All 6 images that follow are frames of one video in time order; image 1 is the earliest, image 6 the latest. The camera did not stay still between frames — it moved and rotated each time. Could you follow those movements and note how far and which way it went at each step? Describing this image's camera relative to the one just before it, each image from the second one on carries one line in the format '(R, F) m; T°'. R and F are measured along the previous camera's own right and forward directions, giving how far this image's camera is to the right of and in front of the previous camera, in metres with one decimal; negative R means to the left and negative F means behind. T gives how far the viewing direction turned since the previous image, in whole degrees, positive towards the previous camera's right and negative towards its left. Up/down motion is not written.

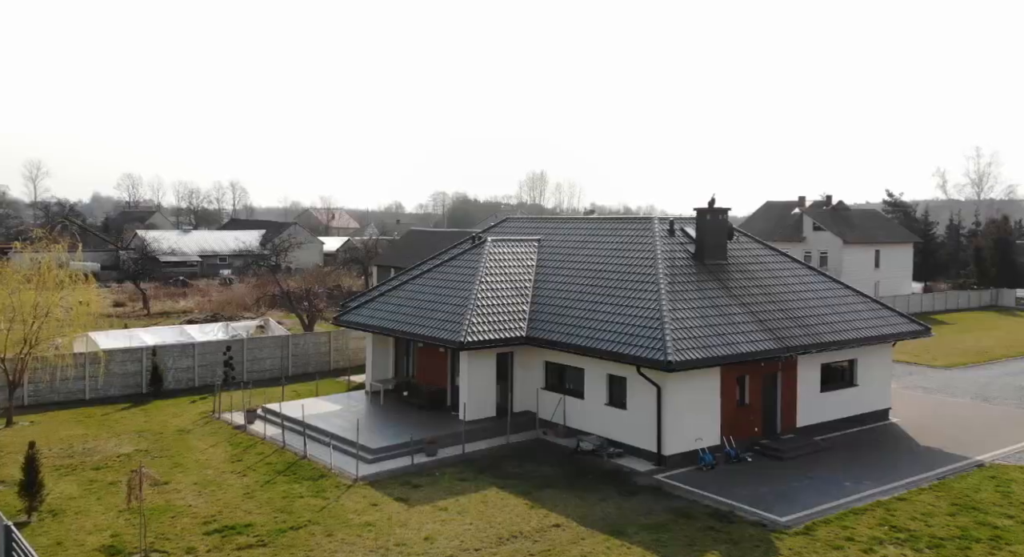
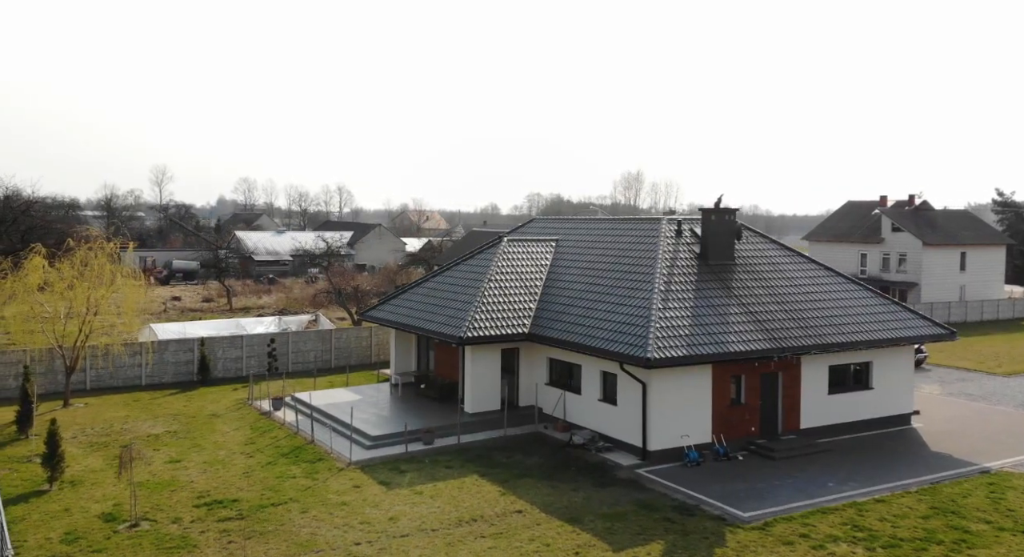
(+2.5, -0.6) m; -7°
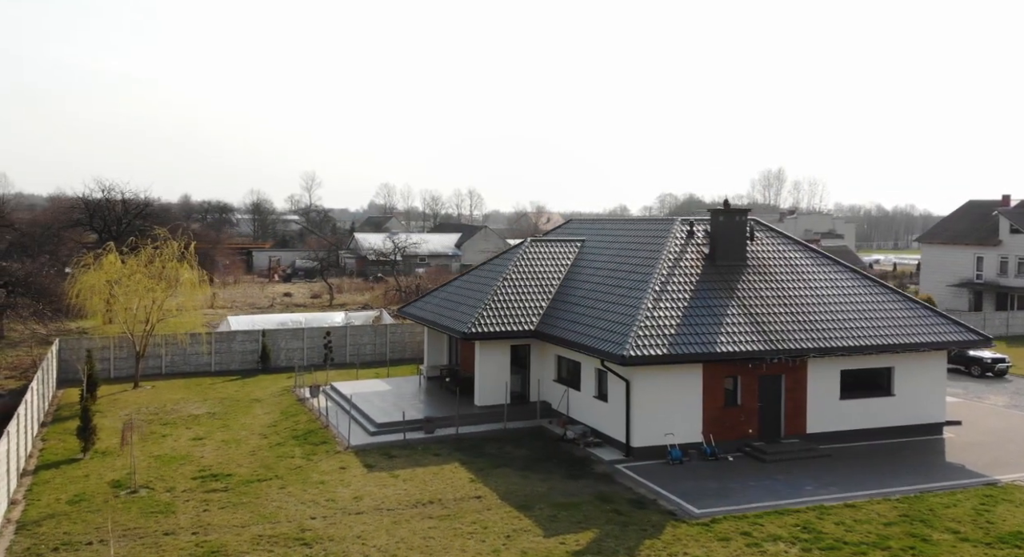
(+3.4, -0.5) m; -10°
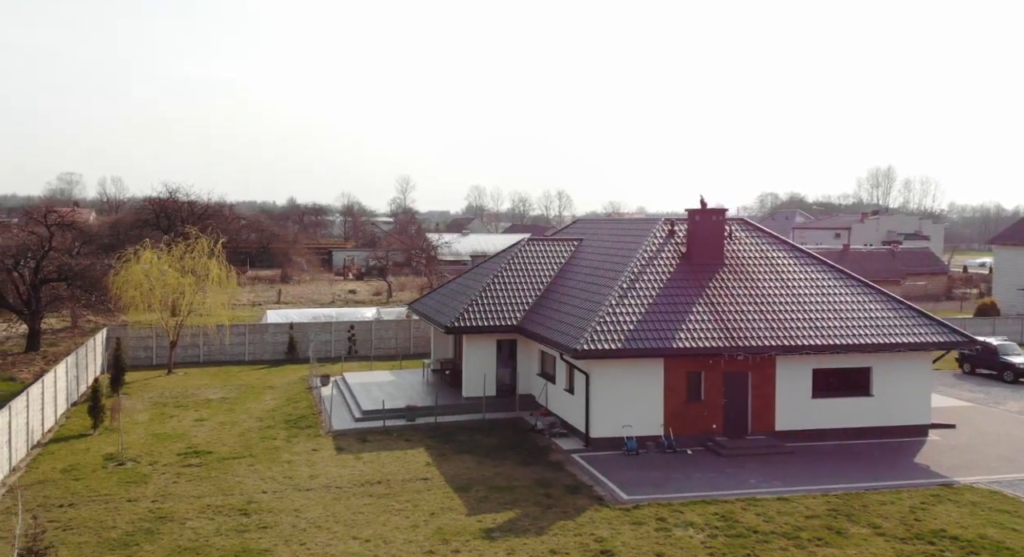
(+3.1, -0.8) m; -7°
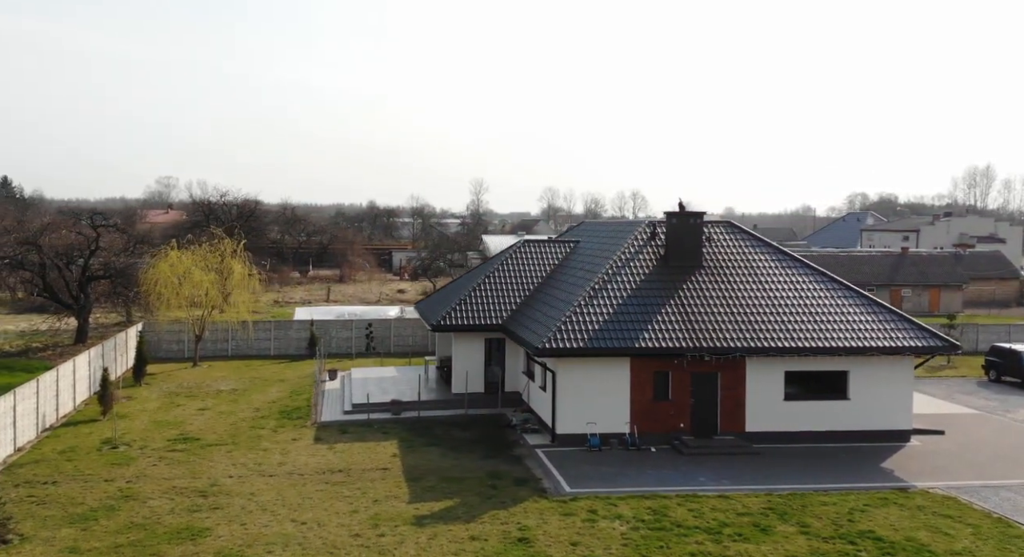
(+2.7, -0.6) m; -6°
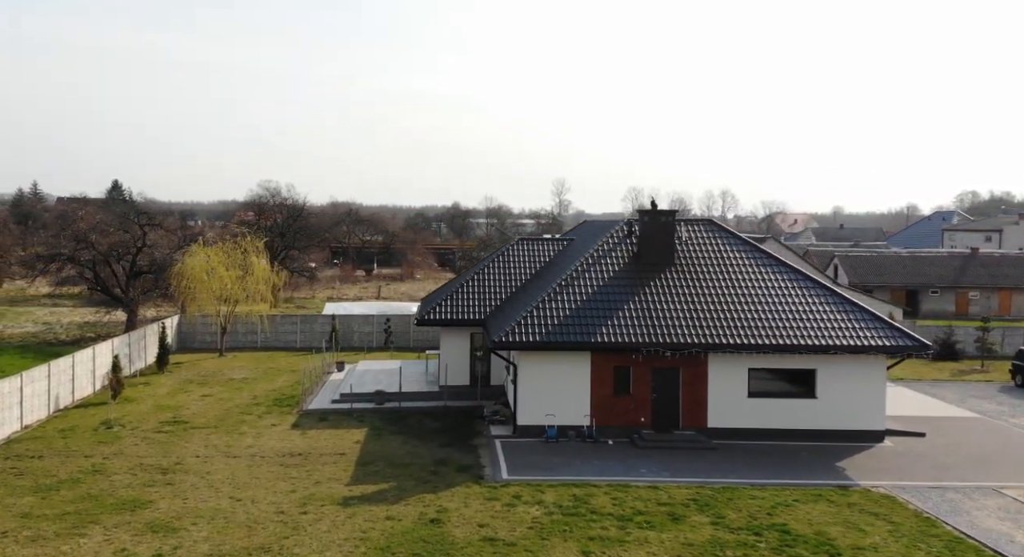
(+3.2, -0.5) m; -7°
